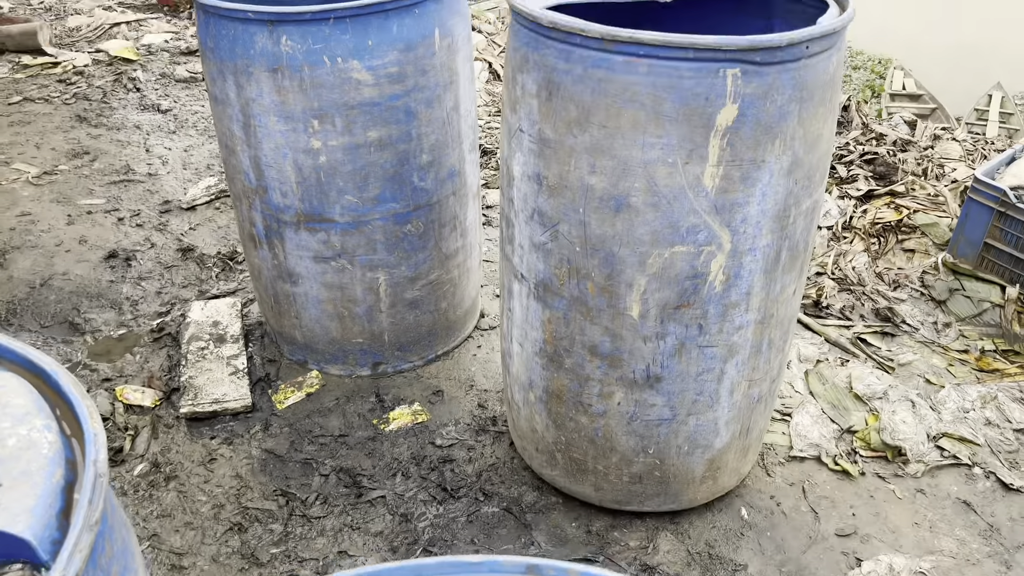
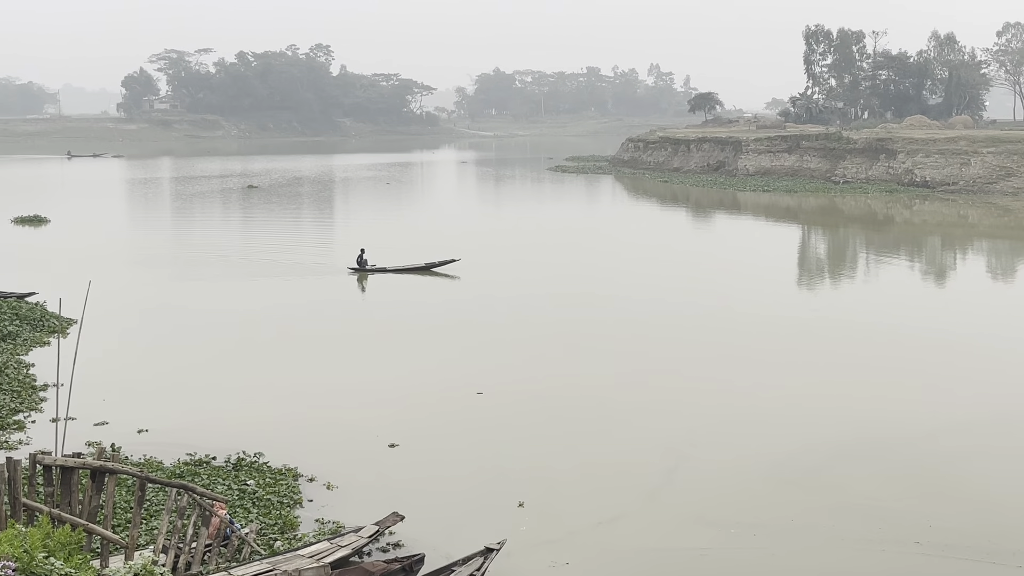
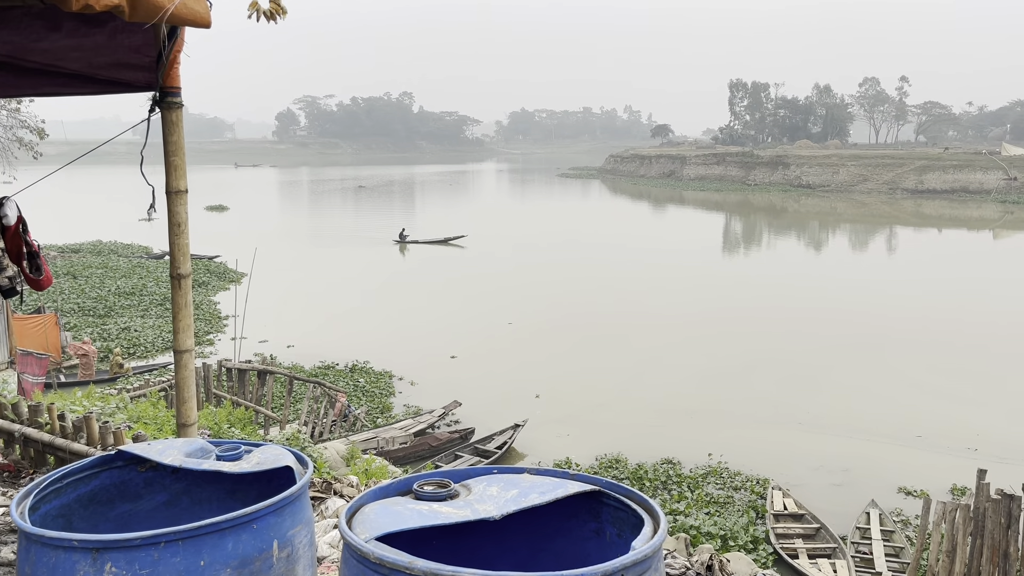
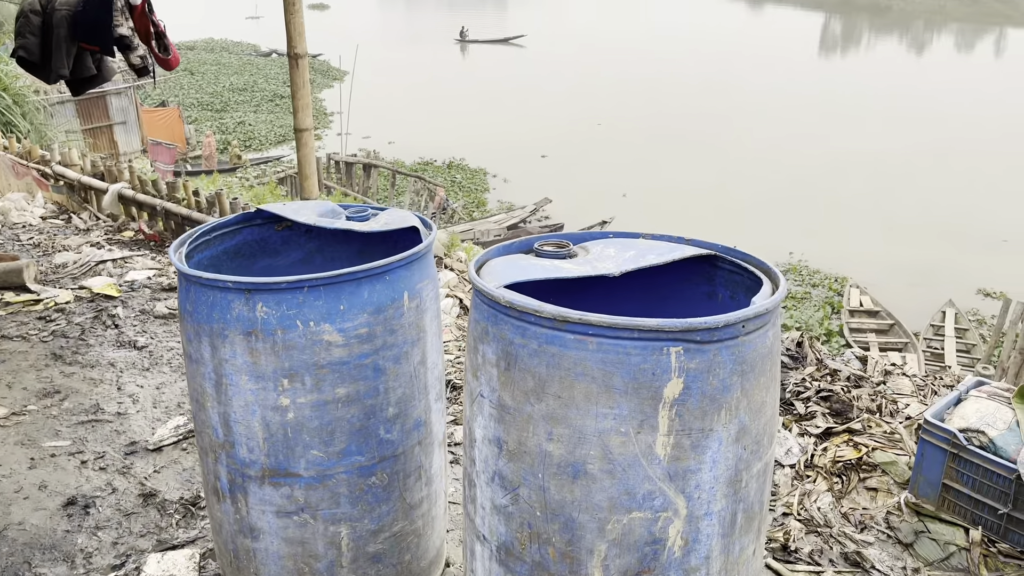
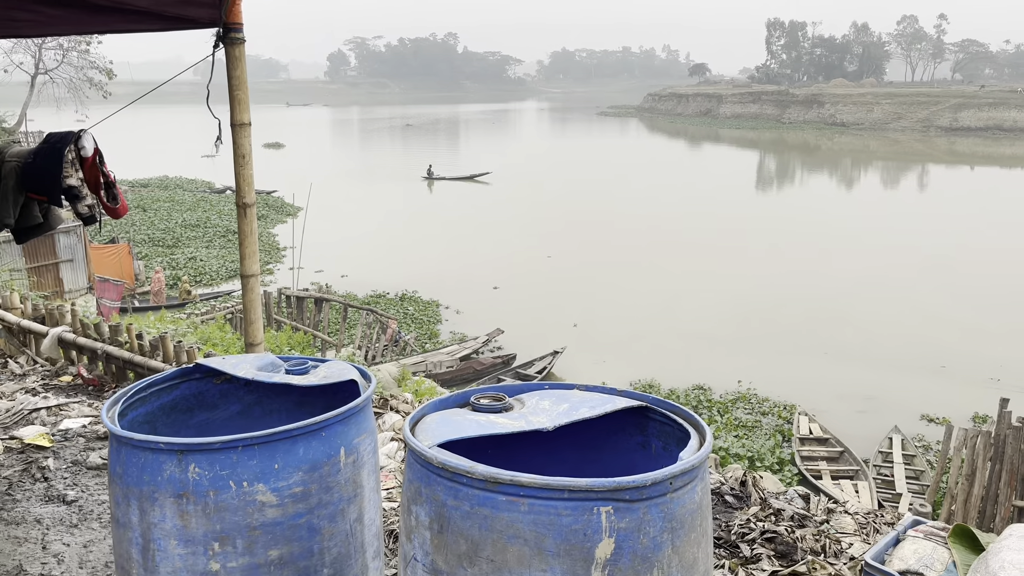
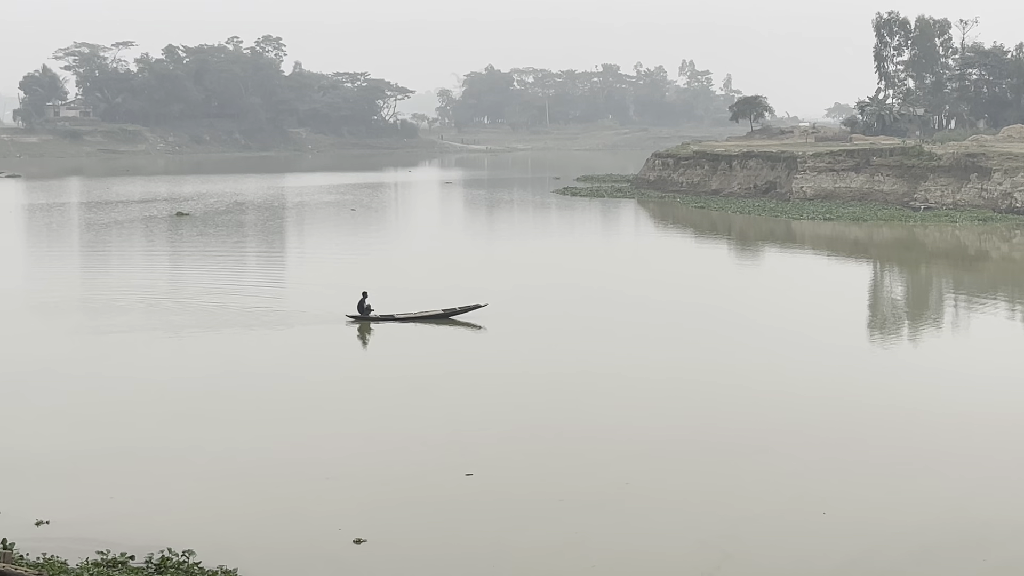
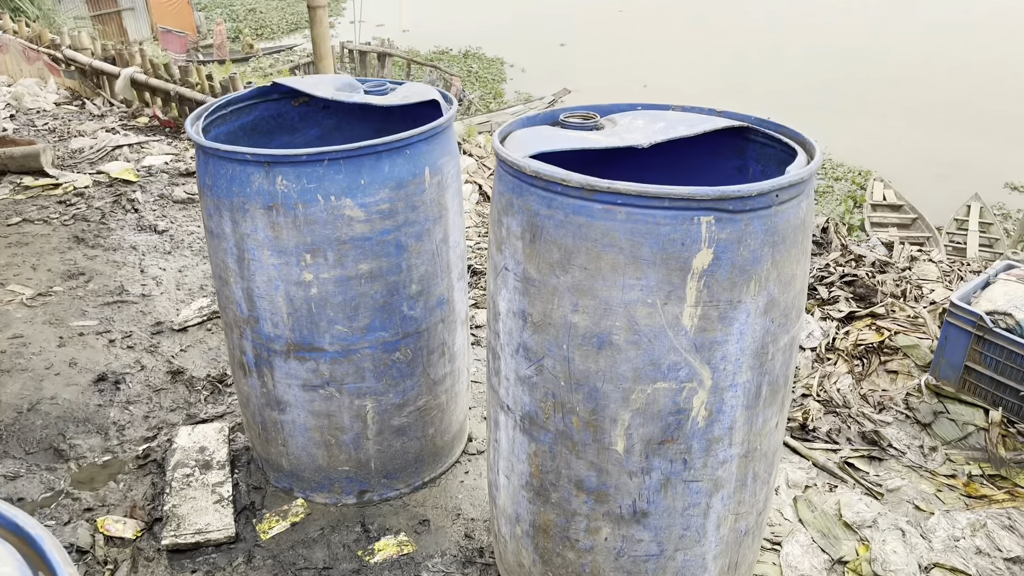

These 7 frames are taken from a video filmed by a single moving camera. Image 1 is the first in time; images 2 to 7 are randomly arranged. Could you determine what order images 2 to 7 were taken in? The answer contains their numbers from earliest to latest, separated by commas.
7, 4, 5, 3, 2, 6
